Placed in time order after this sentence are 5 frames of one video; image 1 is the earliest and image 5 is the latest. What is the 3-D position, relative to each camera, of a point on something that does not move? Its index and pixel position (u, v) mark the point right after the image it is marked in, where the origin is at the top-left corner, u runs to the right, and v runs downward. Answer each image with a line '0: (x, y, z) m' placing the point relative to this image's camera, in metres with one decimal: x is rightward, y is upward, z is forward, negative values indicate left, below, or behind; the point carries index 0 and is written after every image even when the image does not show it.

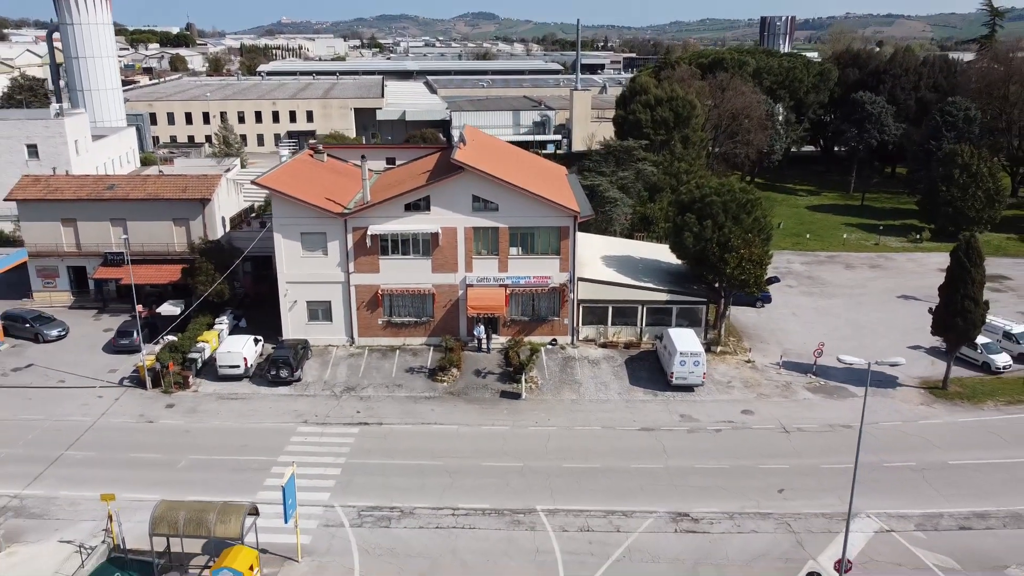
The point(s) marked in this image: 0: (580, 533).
0: (+1.6, -5.6, +18.0) m
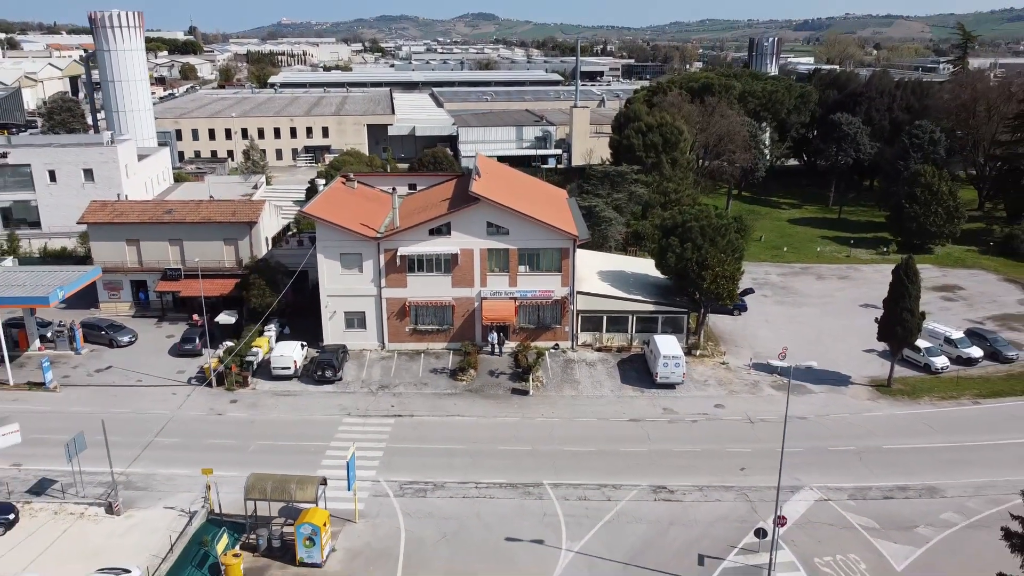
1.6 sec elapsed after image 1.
0: (+1.9, -6.1, +22.5) m
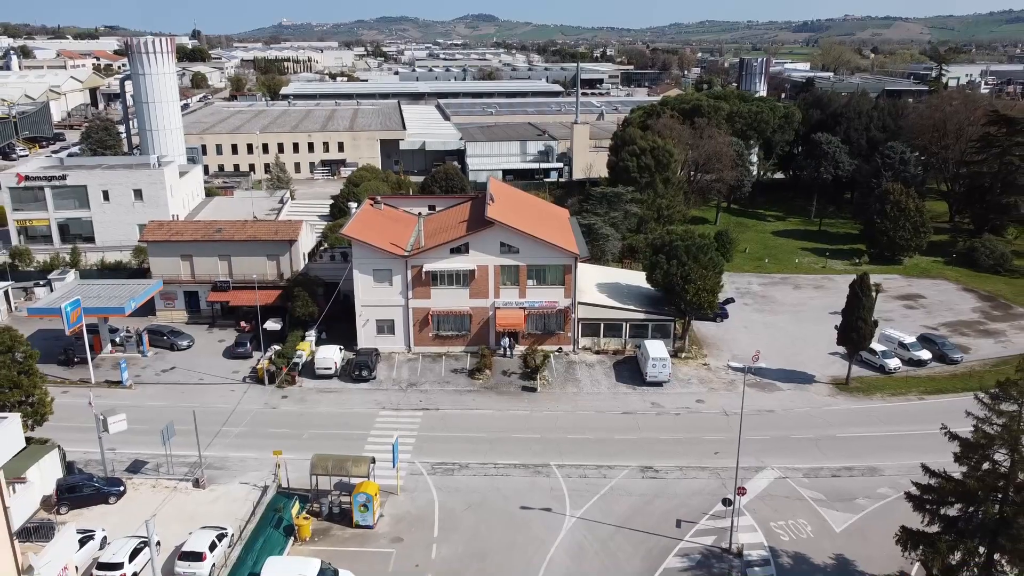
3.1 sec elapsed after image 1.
0: (+2.4, -6.6, +27.2) m
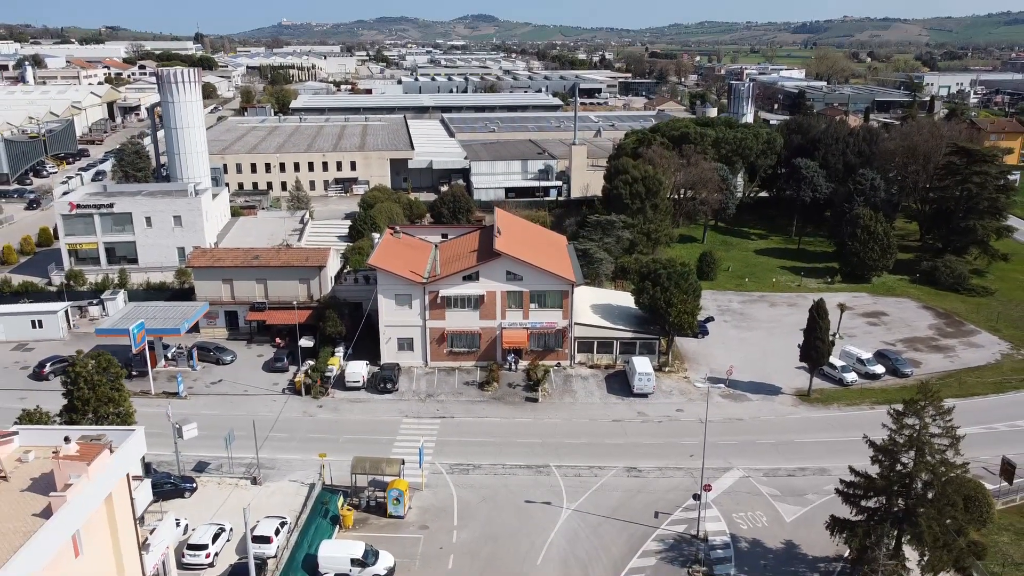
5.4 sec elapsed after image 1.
0: (+2.6, -7.8, +32.4) m
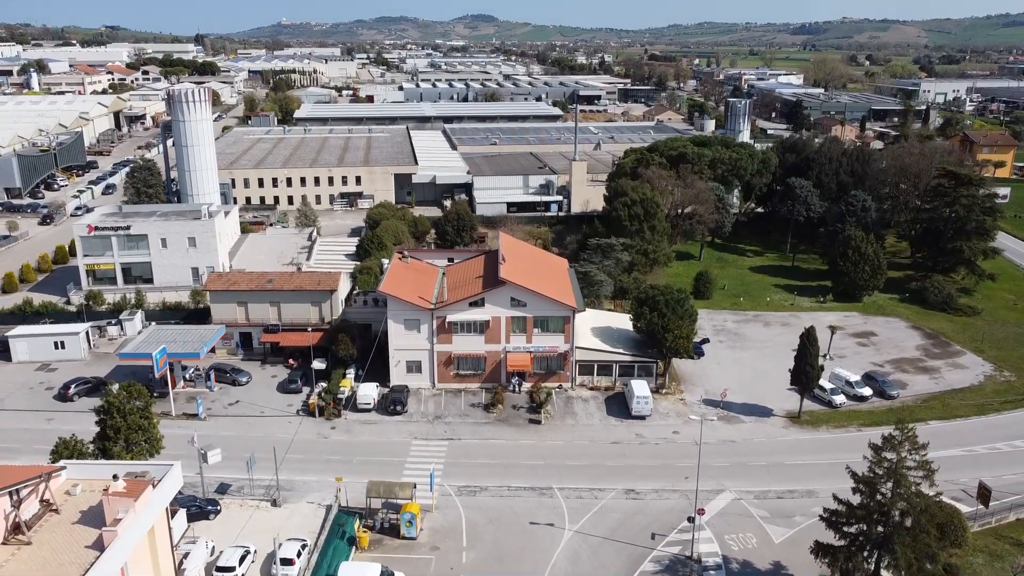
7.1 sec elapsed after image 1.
0: (+2.8, -9.2, +34.3) m
